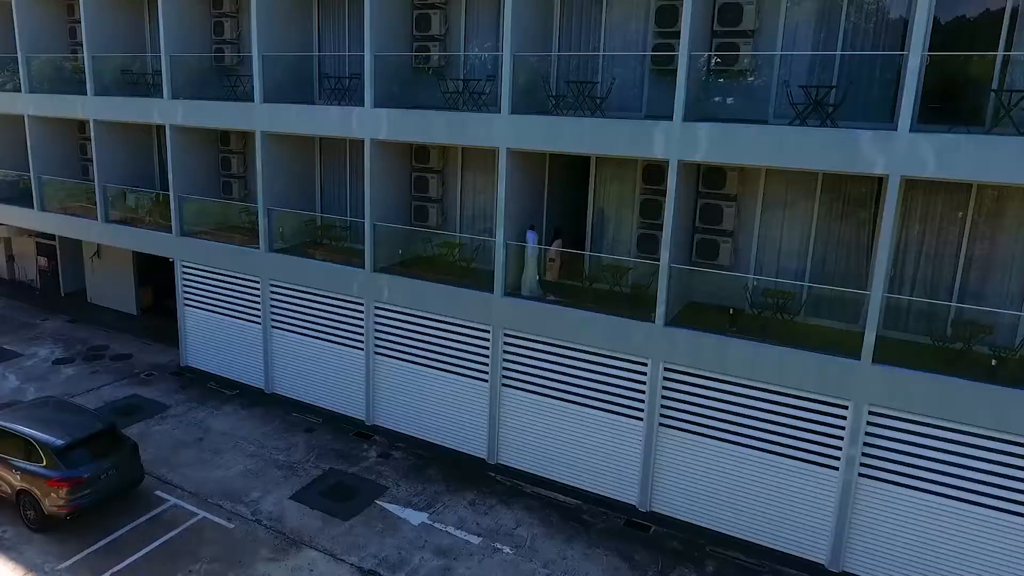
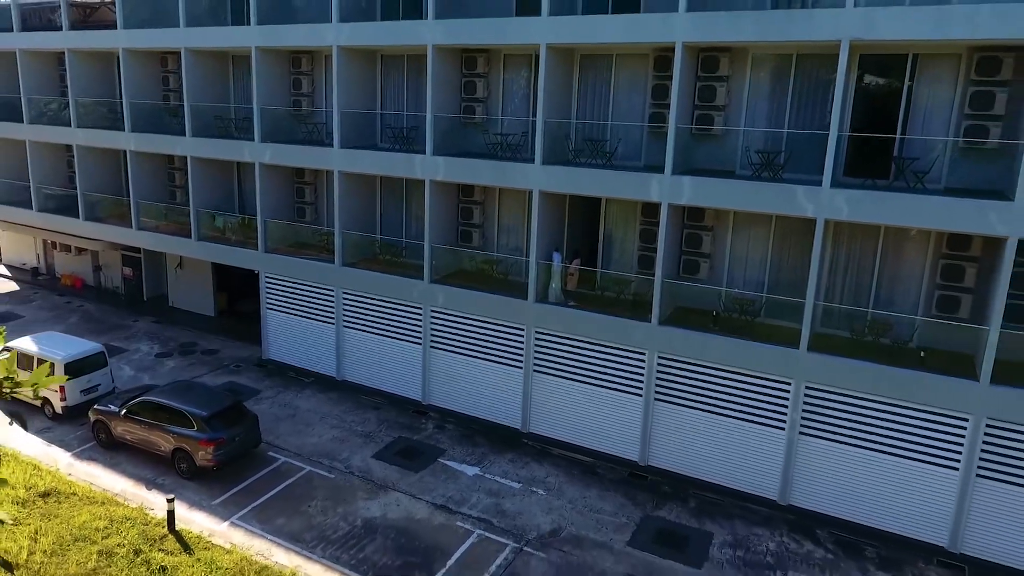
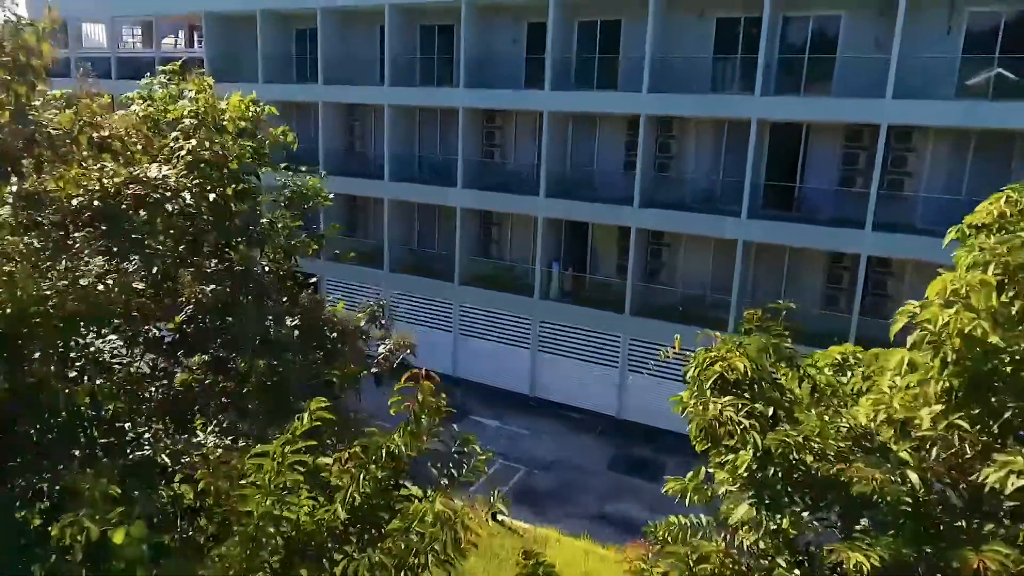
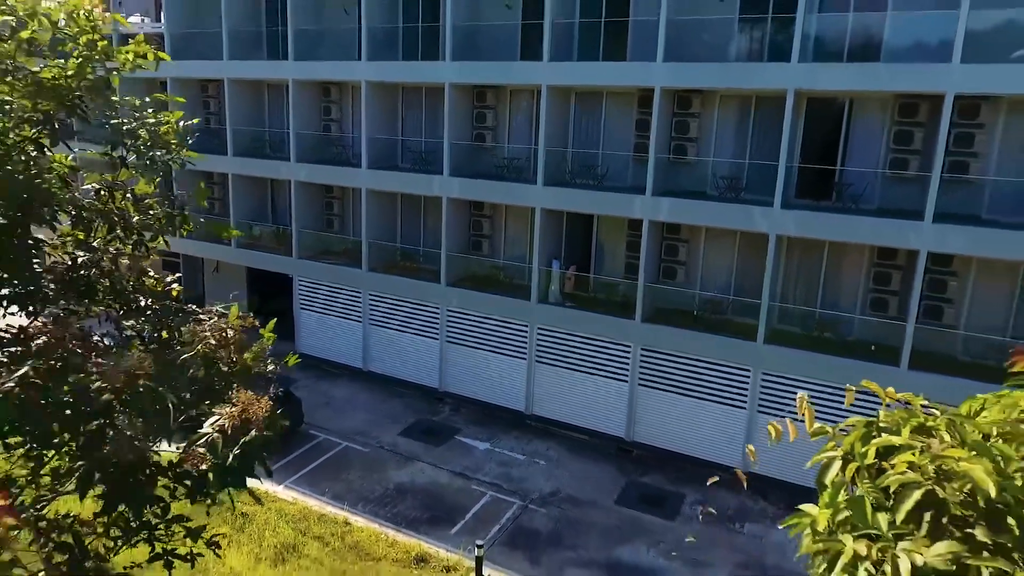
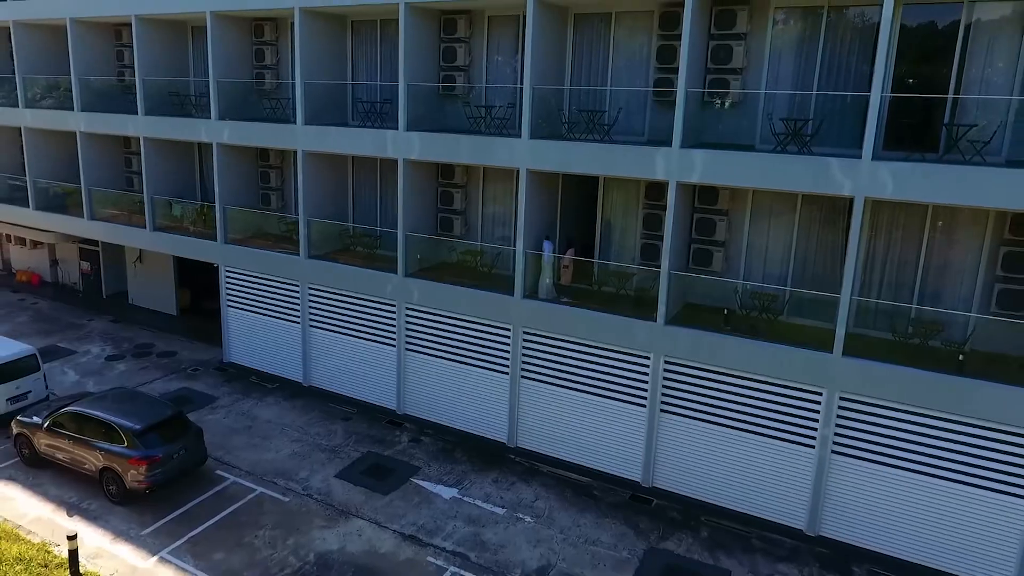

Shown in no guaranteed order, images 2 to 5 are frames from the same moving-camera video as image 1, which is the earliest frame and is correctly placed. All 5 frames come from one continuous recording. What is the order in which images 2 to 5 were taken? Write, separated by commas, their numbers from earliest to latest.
5, 2, 4, 3
